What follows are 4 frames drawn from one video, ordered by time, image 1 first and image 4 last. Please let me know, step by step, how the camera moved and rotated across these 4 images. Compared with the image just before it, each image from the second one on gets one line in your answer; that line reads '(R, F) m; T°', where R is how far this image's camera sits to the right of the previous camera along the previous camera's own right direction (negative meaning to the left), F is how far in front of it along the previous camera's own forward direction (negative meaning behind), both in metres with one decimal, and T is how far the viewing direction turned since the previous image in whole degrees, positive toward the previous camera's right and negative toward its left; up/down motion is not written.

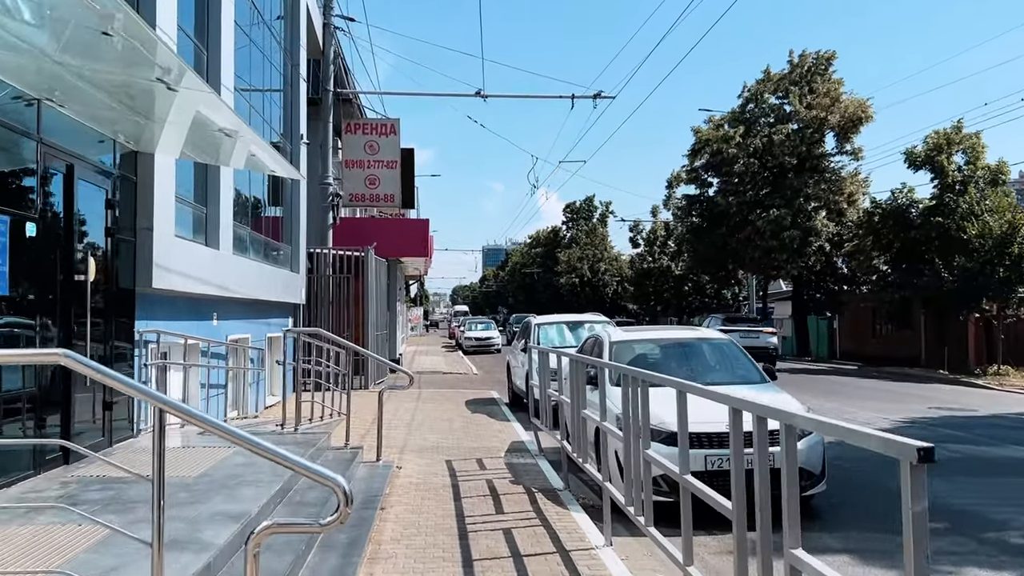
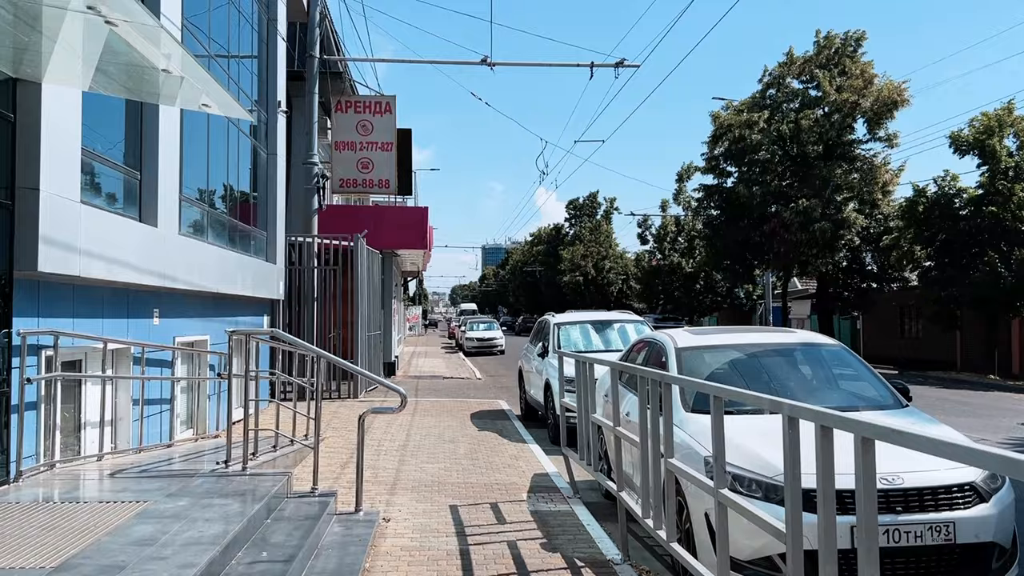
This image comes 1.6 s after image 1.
(-0.2, +2.2) m; 0°
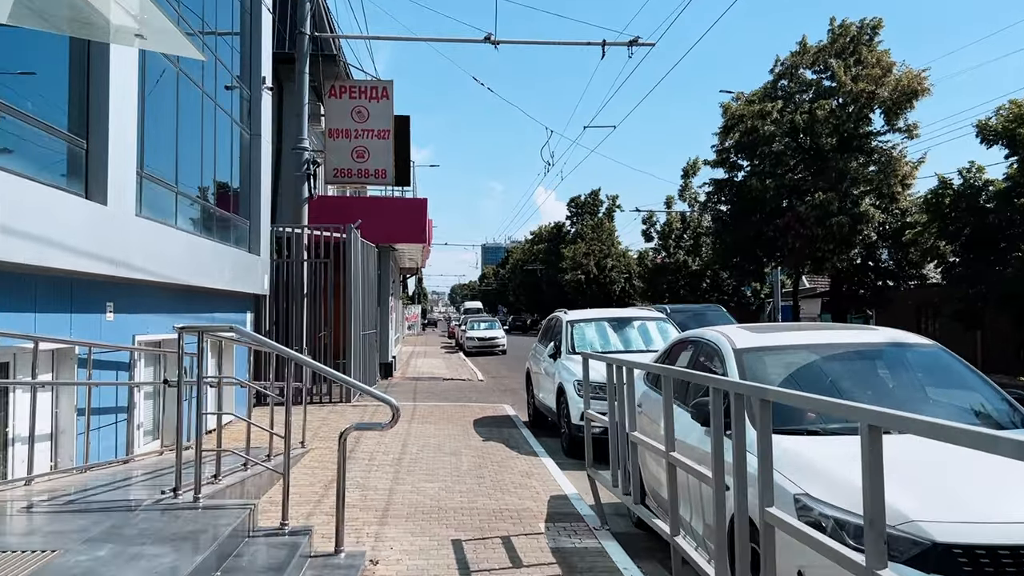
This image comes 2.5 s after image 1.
(-0.1, +1.2) m; 0°
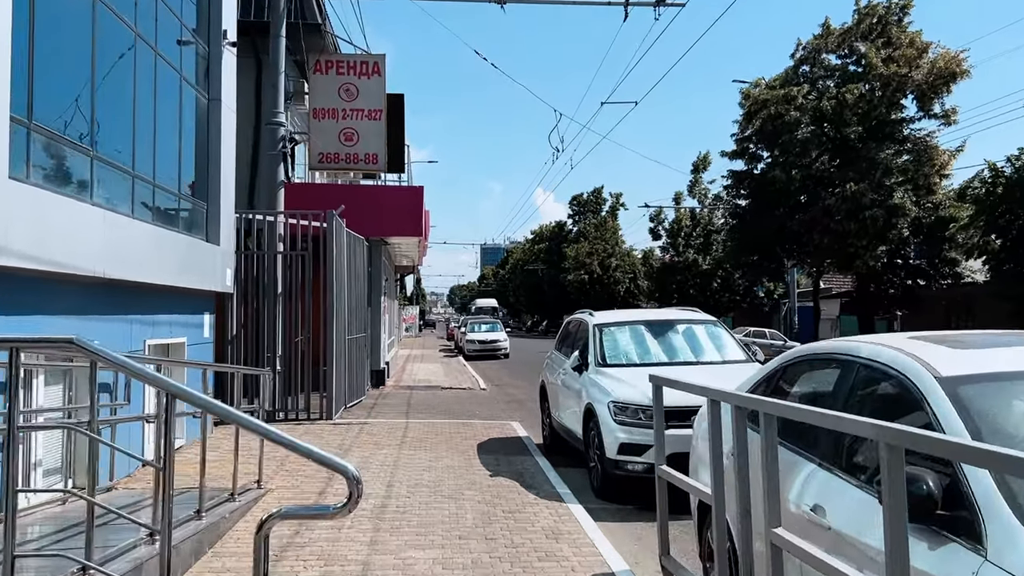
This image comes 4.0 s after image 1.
(-0.1, +2.0) m; 0°
